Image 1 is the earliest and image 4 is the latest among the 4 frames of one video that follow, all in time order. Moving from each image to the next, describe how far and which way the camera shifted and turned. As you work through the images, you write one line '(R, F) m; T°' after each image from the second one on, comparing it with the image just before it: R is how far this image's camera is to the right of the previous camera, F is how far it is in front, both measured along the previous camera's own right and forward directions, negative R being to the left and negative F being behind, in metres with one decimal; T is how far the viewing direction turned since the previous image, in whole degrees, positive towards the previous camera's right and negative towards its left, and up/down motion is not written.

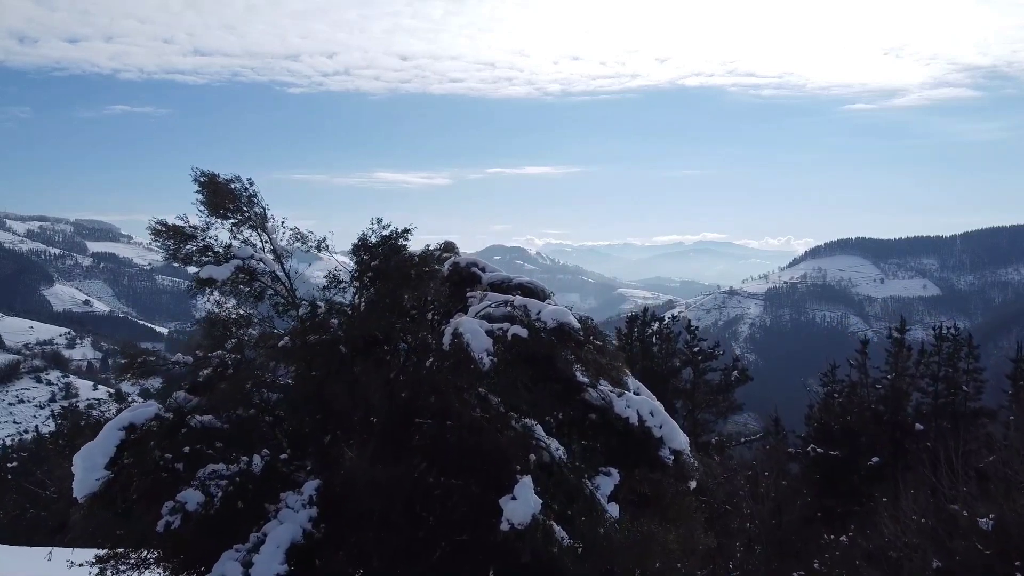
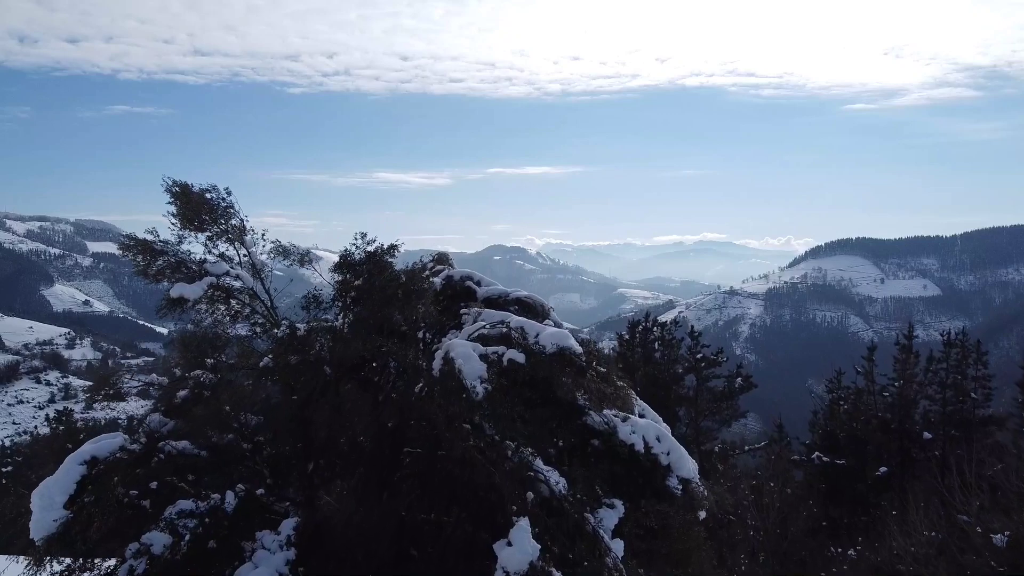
(+0.1, +1.4) m; 0°
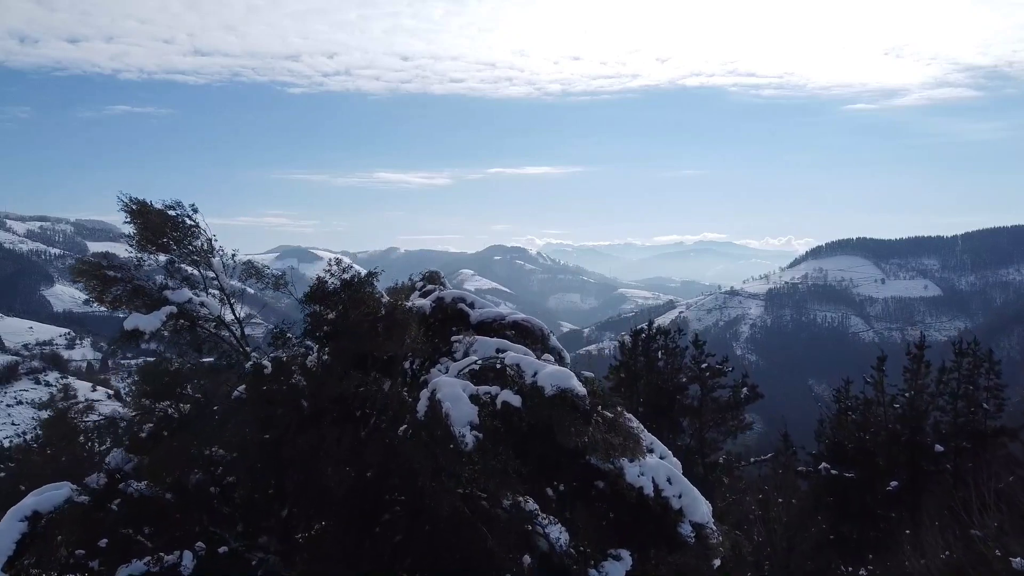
(+0.1, +1.8) m; 0°
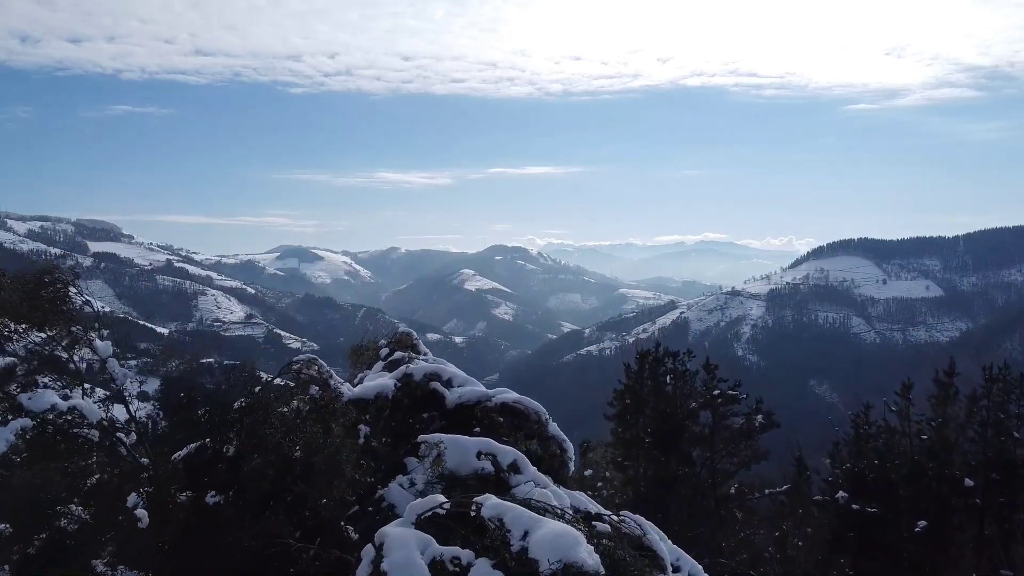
(+0.3, +4.3) m; 0°
